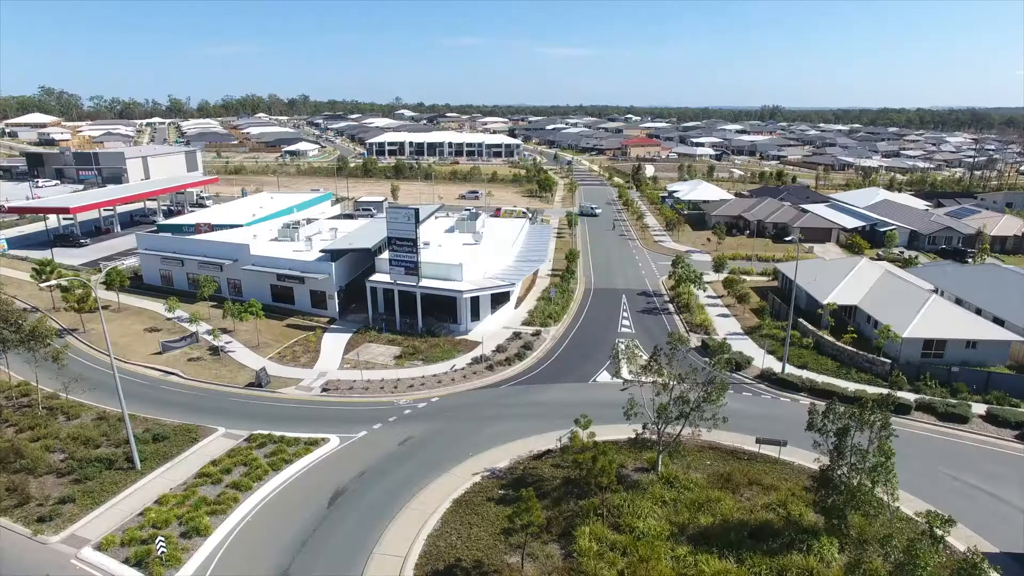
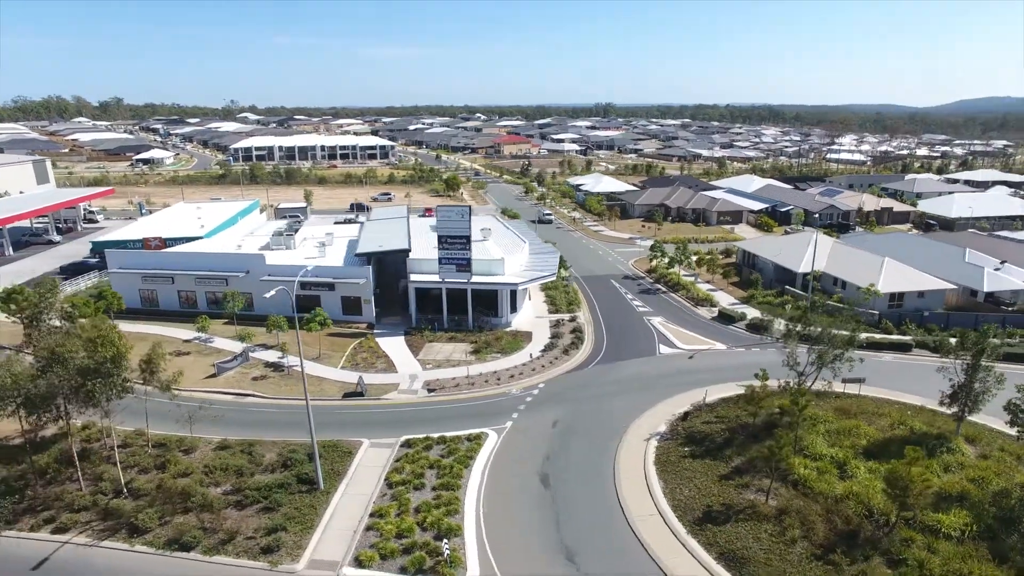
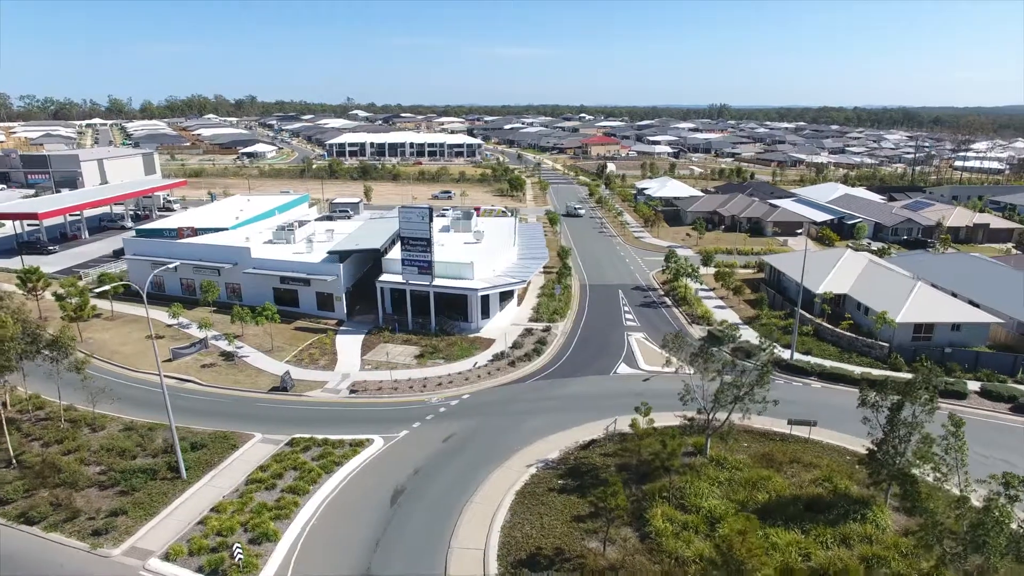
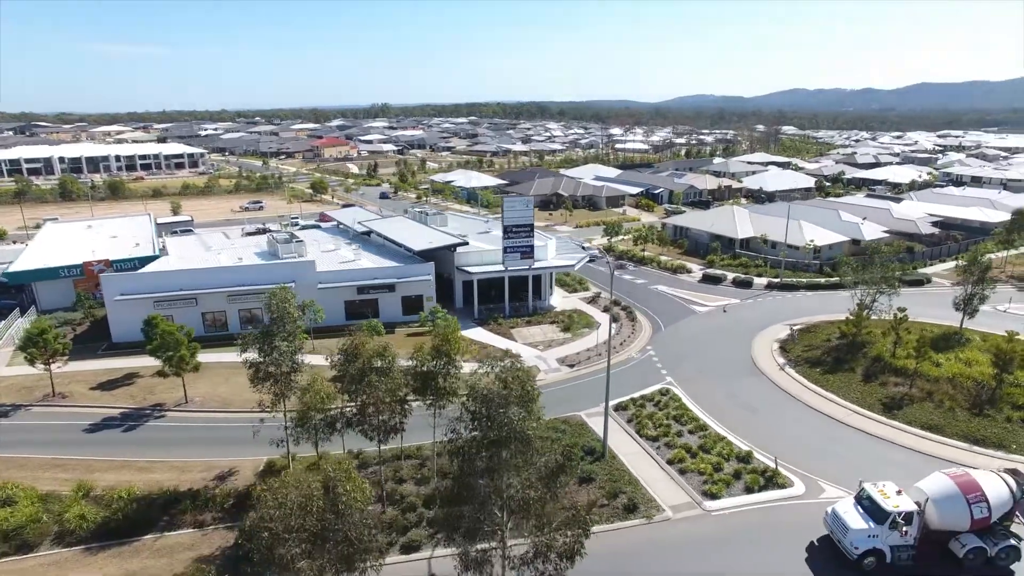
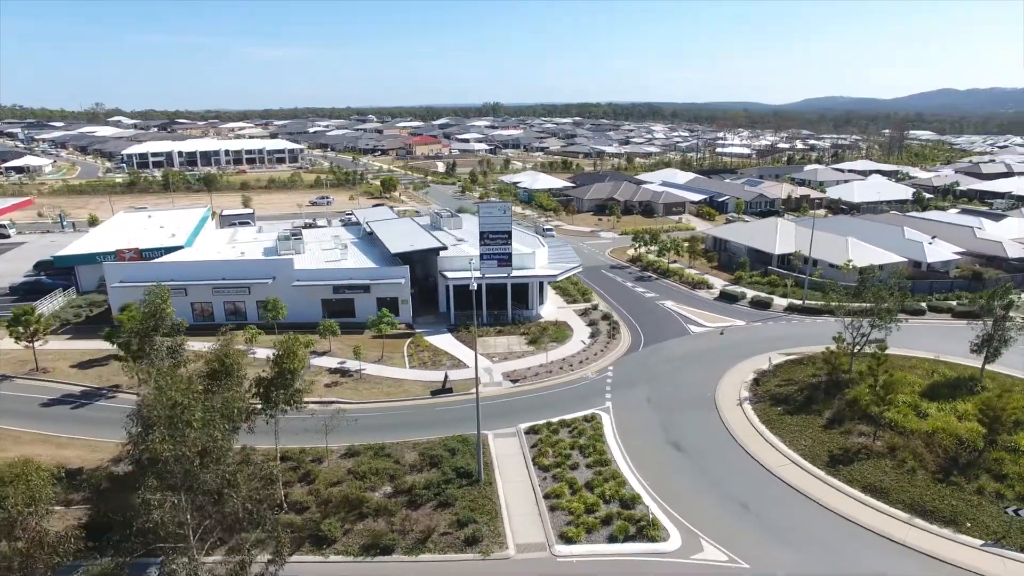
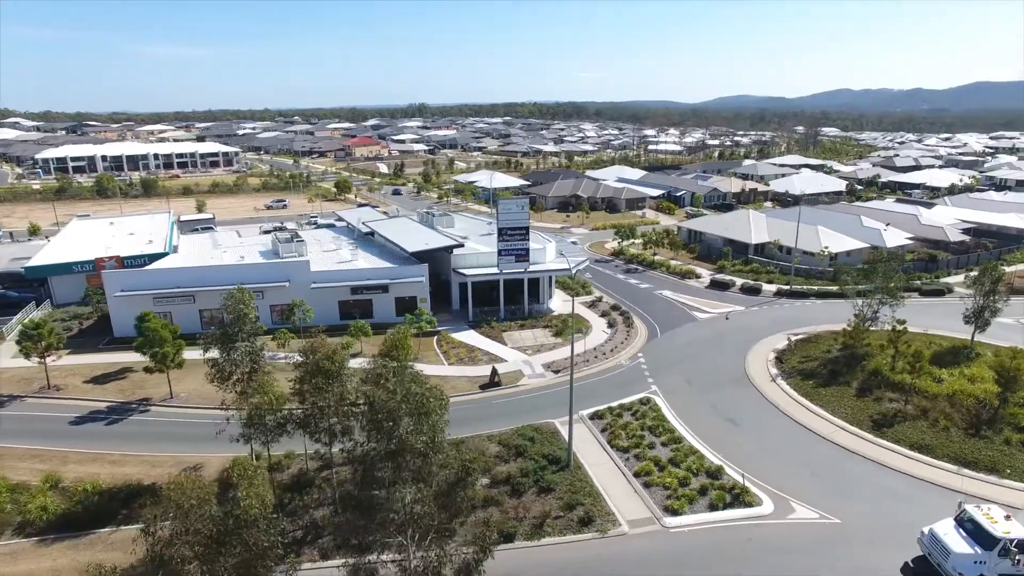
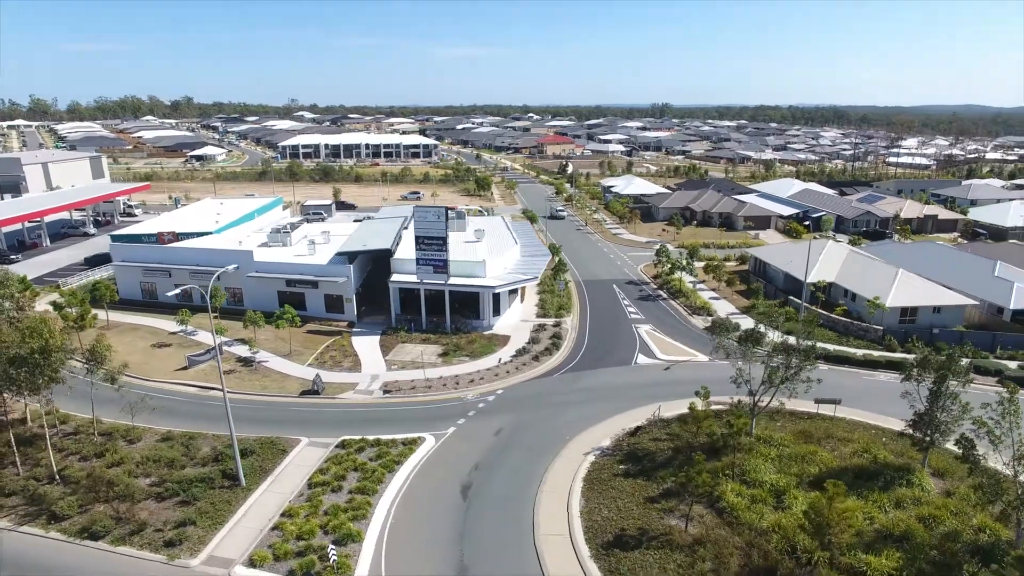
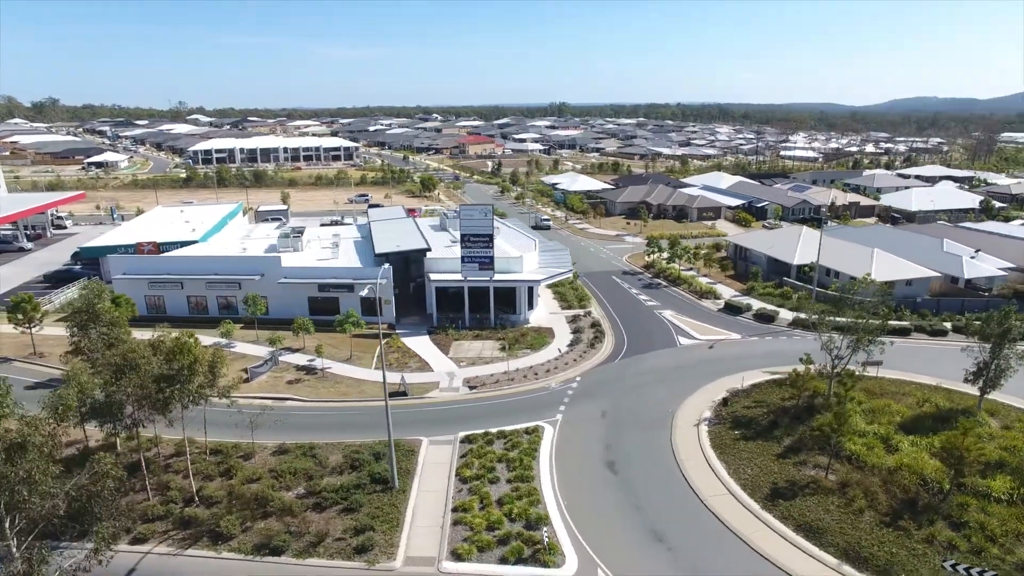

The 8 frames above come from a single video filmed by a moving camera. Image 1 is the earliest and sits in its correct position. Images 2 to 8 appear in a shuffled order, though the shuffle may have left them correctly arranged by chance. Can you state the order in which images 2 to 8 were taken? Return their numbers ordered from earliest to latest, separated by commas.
3, 7, 2, 8, 5, 6, 4
